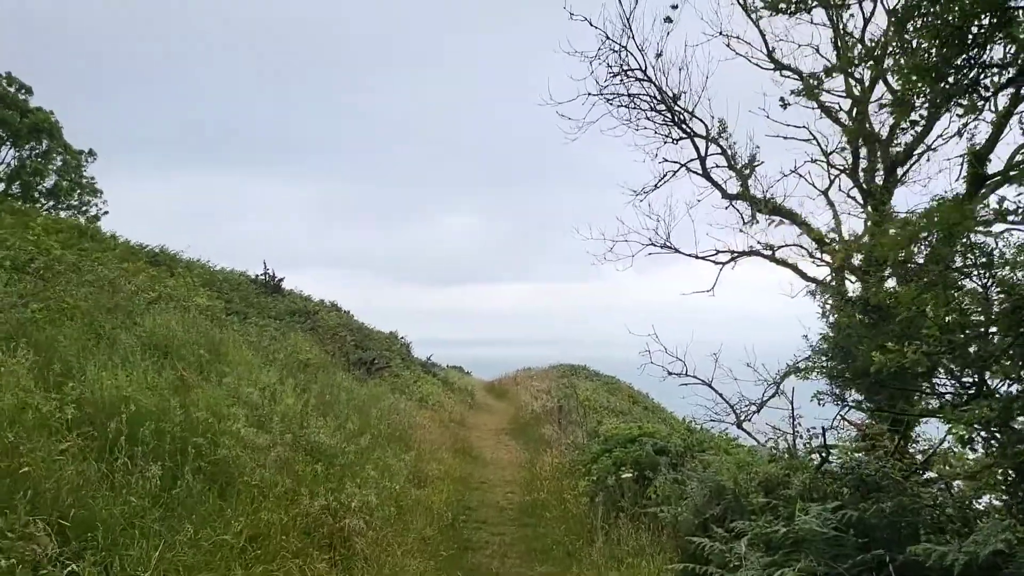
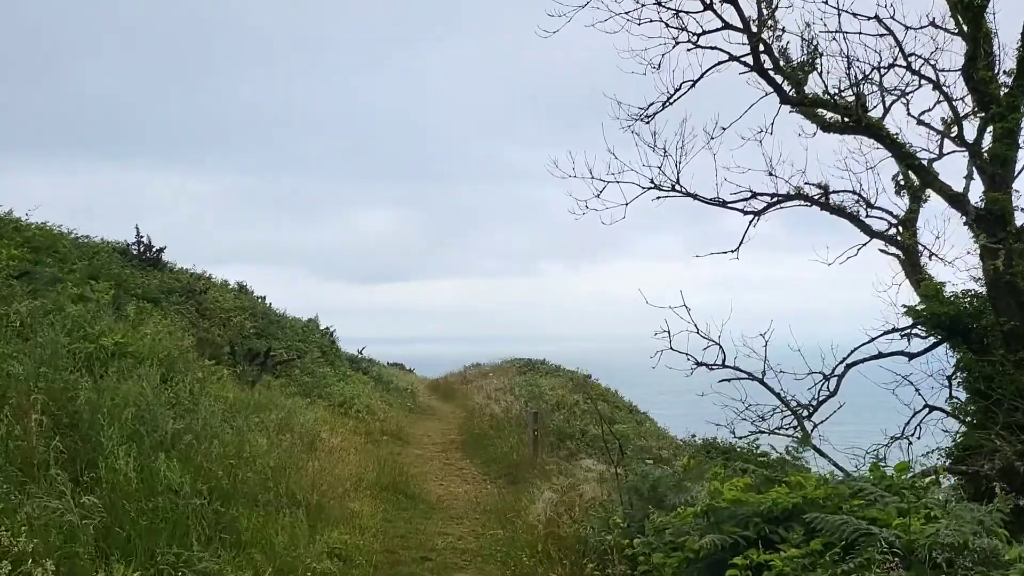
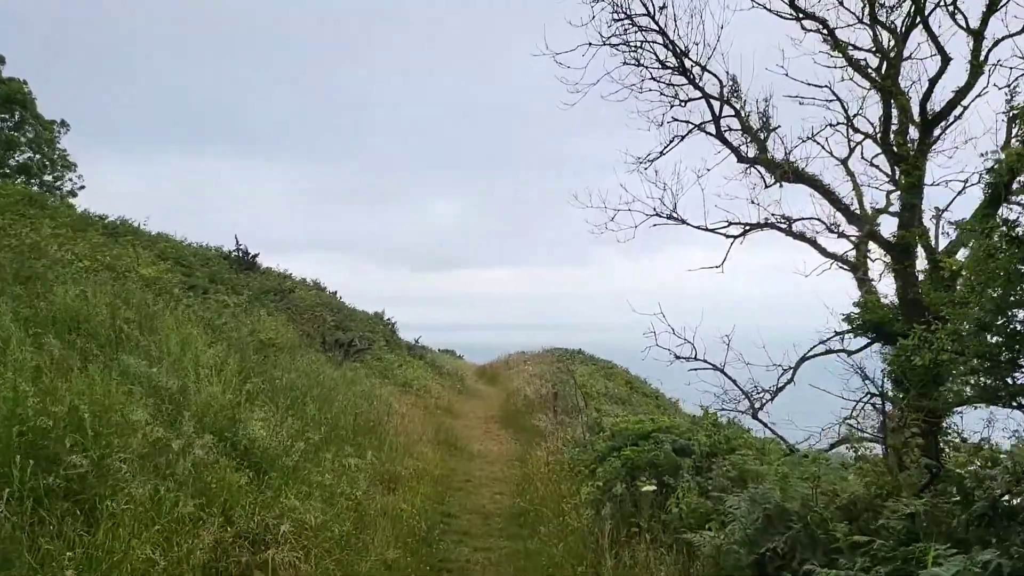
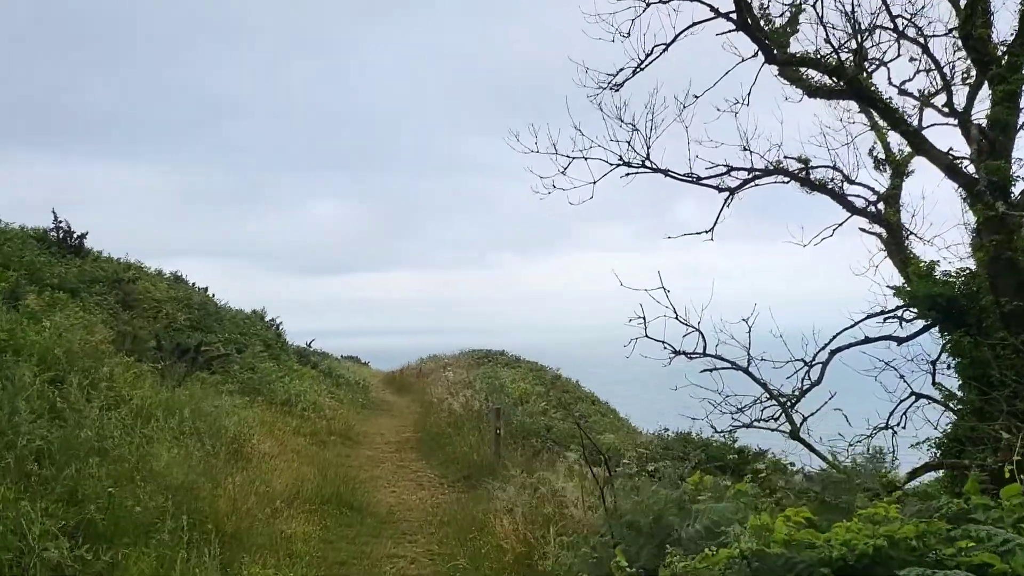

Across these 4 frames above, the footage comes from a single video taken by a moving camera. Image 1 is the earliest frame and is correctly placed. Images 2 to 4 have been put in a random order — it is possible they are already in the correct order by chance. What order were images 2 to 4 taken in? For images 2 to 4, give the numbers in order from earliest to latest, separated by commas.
3, 2, 4
